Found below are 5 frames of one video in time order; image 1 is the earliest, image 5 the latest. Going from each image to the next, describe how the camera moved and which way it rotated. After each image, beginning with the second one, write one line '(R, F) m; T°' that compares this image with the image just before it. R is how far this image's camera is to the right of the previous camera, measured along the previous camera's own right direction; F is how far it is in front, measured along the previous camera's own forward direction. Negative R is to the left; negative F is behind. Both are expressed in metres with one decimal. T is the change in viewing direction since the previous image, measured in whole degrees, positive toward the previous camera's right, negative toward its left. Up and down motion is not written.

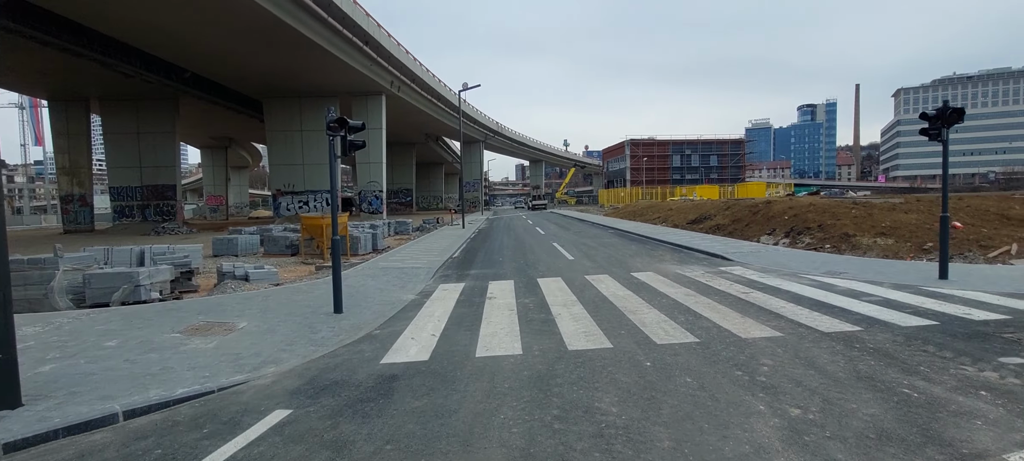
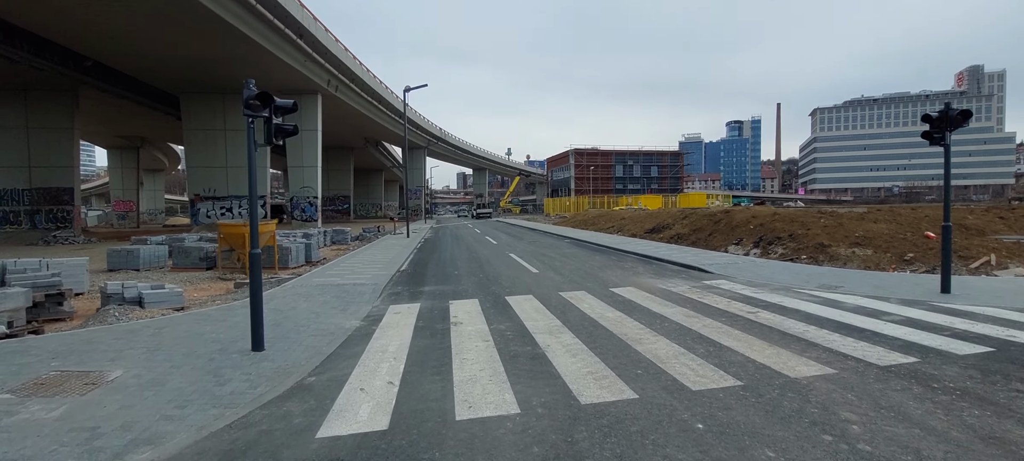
(-0.5, +1.6) m; +7°
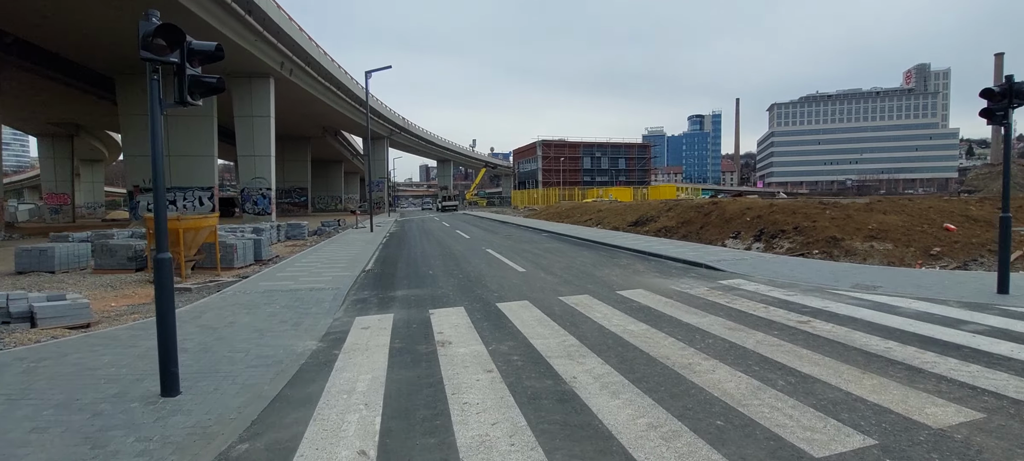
(-0.5, +1.7) m; +4°
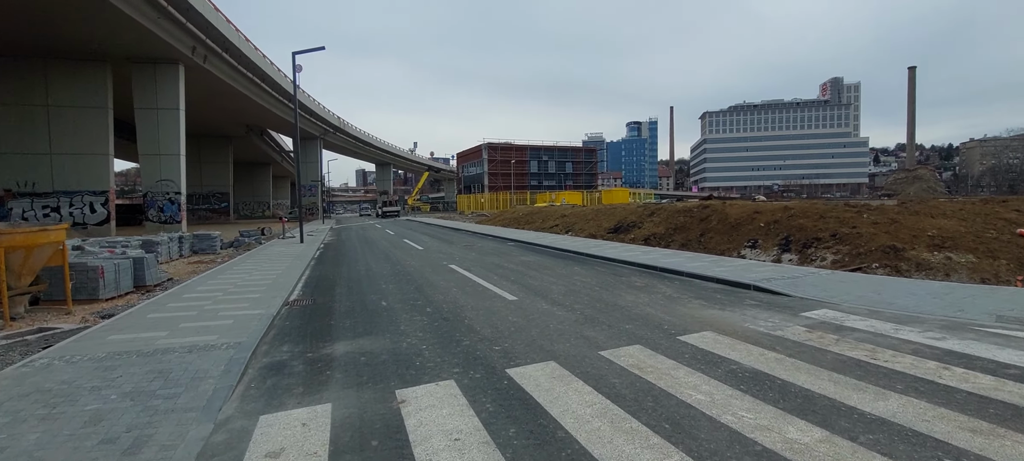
(-0.8, +3.2) m; +7°
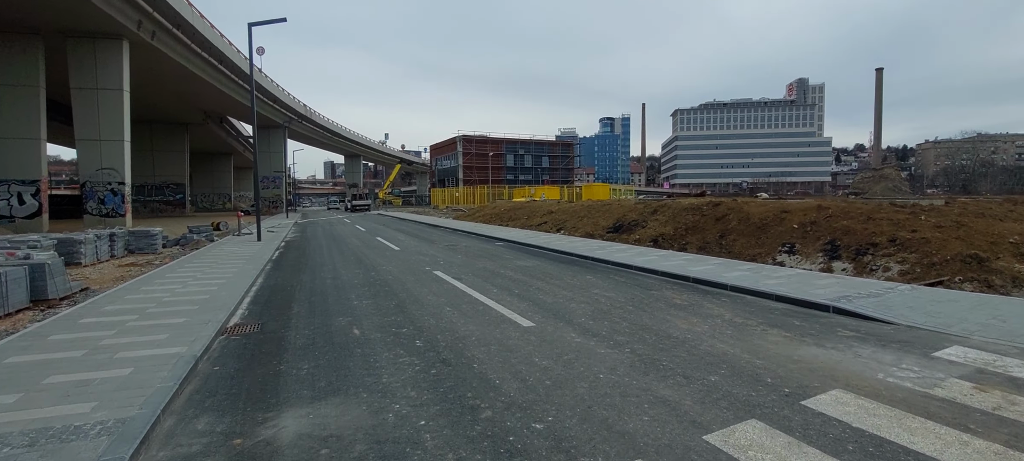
(-0.6, +2.1) m; +3°
